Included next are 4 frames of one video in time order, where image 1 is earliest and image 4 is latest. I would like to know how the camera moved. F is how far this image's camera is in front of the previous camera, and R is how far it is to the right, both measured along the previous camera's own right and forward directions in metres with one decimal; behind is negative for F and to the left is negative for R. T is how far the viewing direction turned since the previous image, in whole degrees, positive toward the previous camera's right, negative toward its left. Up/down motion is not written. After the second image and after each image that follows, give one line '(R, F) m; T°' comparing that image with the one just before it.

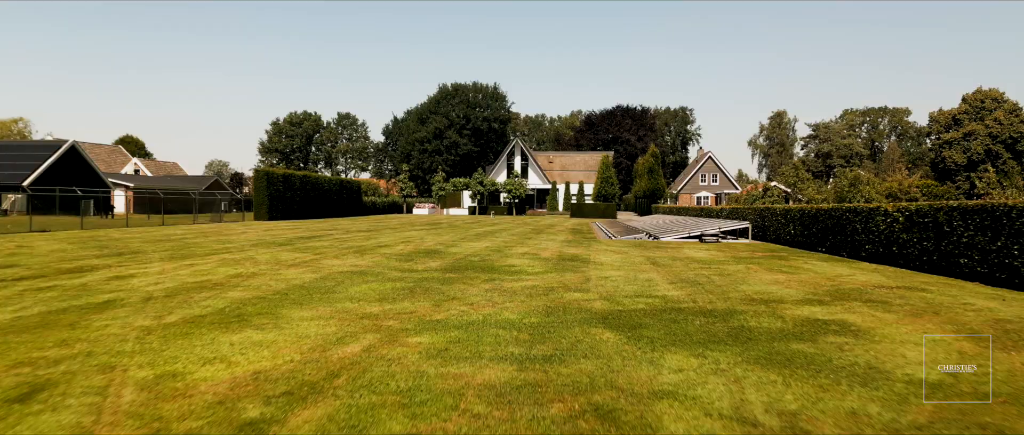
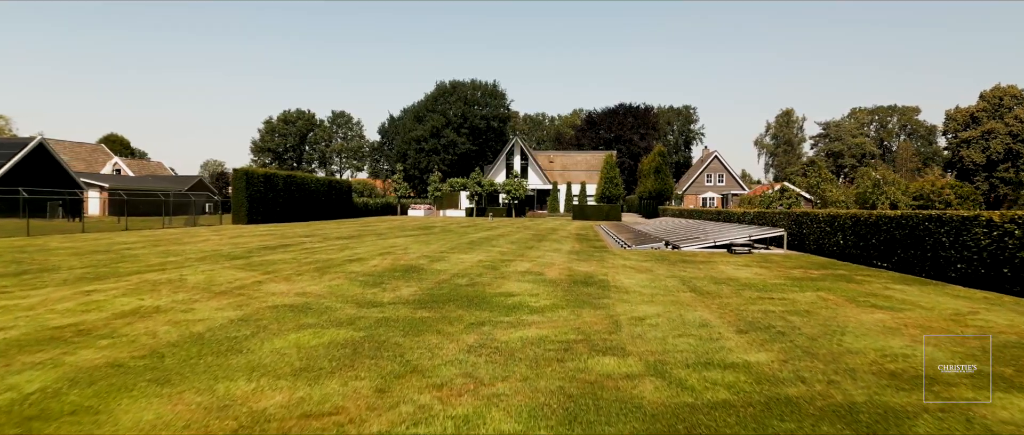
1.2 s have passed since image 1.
(0.0, +2.3) m; 0°
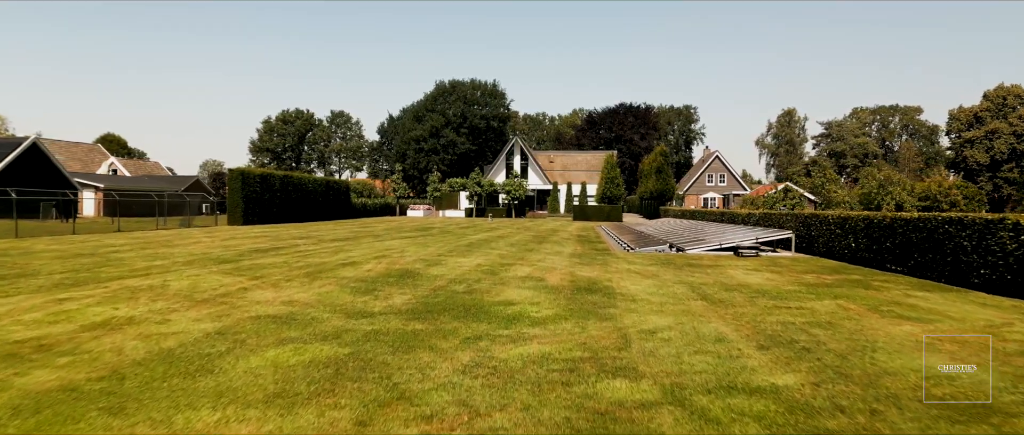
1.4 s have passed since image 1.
(0.0, +0.4) m; 0°
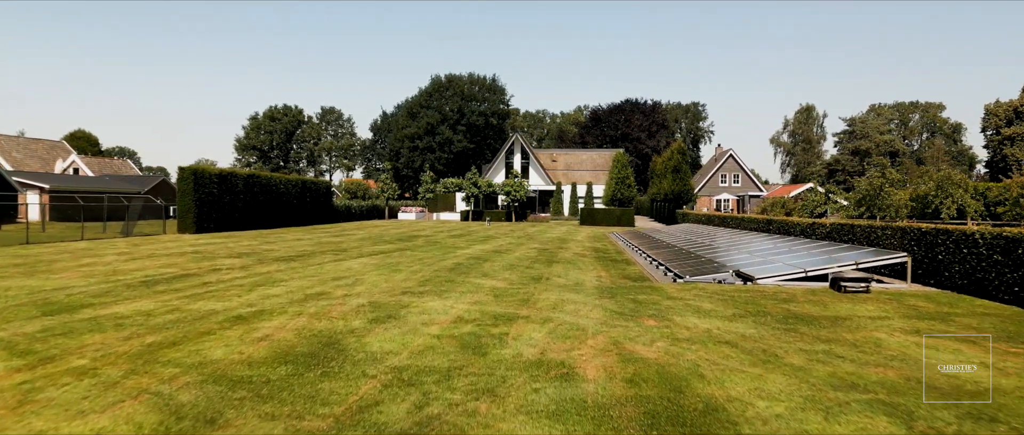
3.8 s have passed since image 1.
(0.0, +4.2) m; 0°
